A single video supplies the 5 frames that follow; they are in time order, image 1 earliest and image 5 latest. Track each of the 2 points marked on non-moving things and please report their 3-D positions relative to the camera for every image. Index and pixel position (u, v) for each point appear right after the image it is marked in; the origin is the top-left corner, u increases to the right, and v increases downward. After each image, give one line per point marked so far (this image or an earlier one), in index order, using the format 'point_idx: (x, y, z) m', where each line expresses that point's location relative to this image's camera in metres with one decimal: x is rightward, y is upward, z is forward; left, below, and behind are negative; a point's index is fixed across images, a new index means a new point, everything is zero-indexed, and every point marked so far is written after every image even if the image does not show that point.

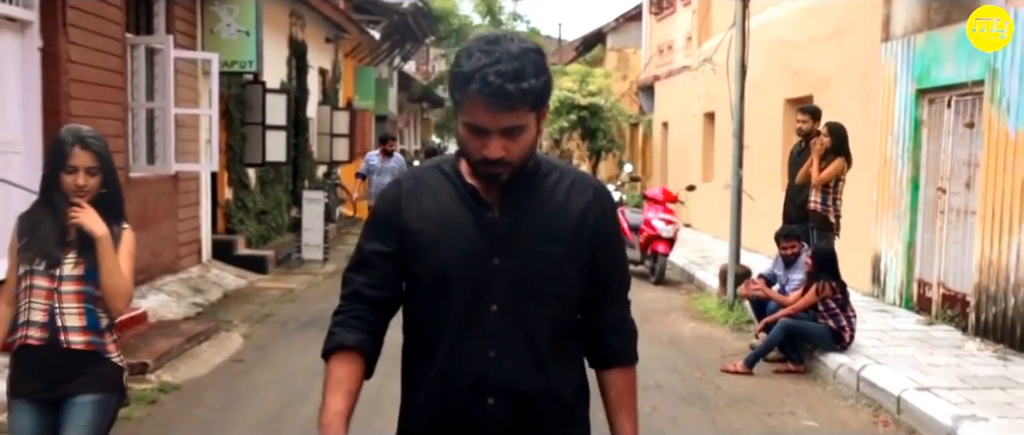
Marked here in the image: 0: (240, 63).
0: (-3.1, +1.7, +12.5) m
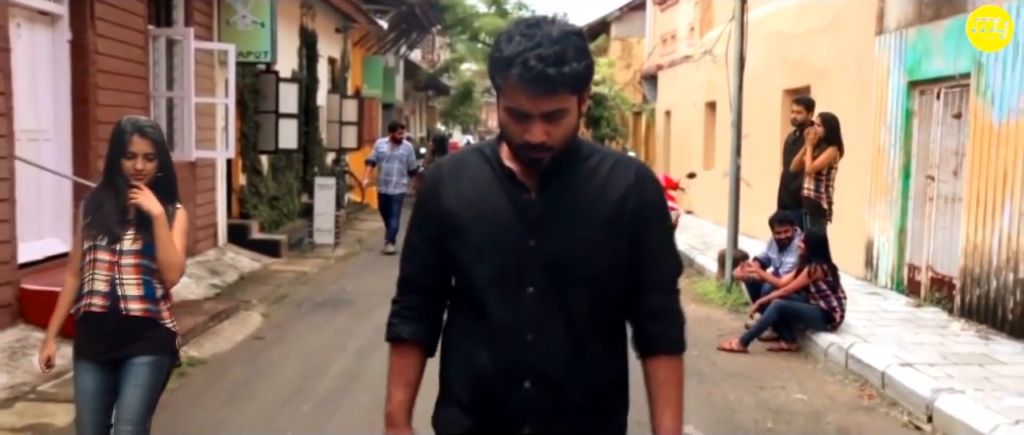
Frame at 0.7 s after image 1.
0: (-3.0, +1.9, +12.9) m
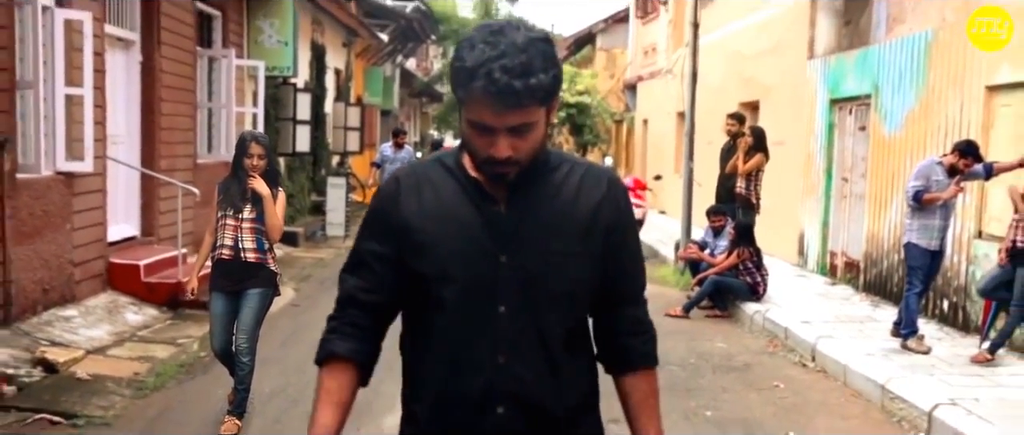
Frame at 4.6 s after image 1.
0: (-3.1, +2.0, +14.8) m
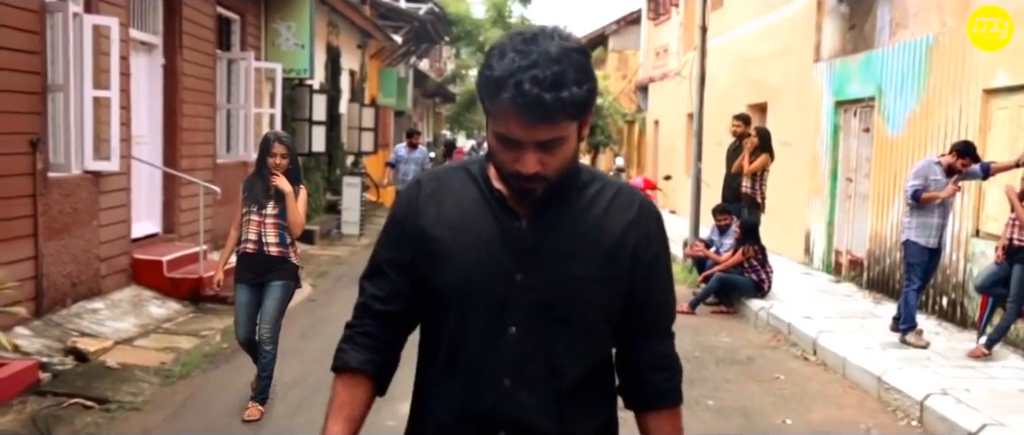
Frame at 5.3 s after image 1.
0: (-3.0, +2.0, +15.1) m
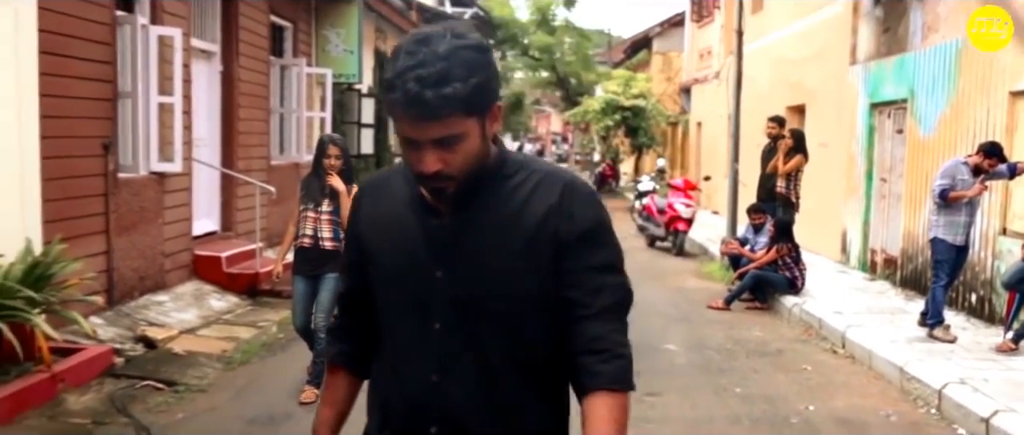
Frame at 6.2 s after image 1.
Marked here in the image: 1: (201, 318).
0: (-2.4, +2.0, +15.7) m
1: (-2.5, -0.8, +9.0) m
